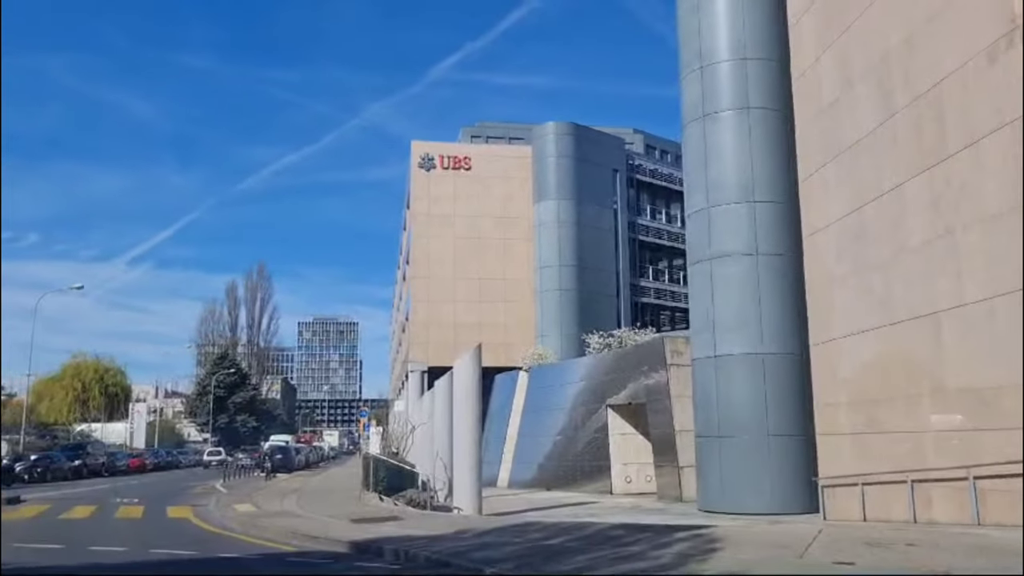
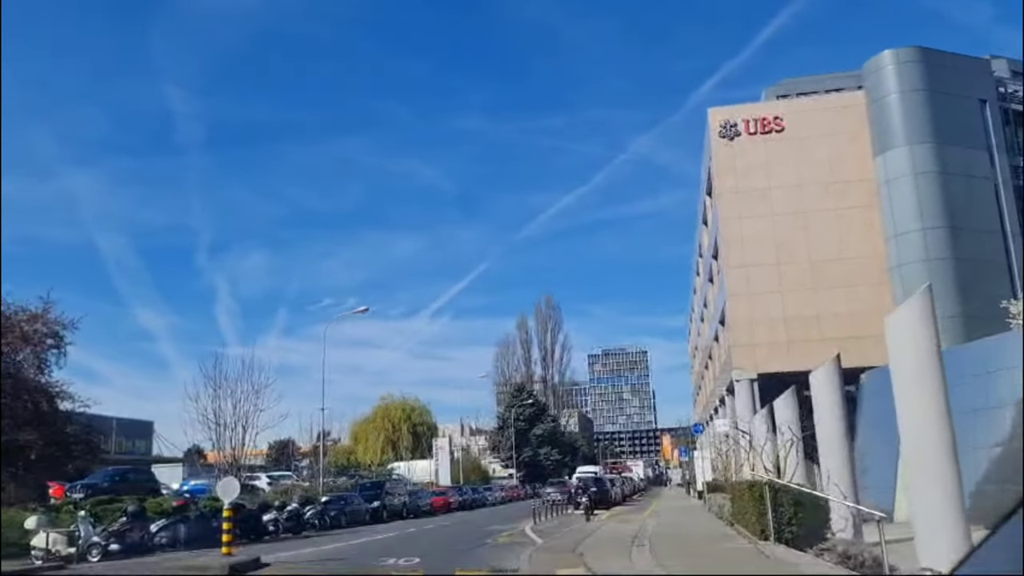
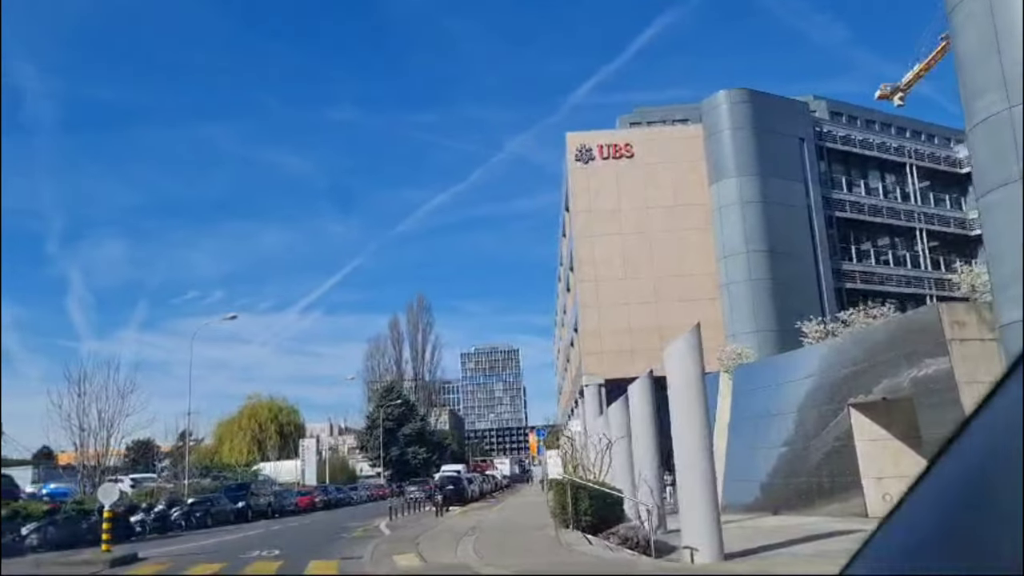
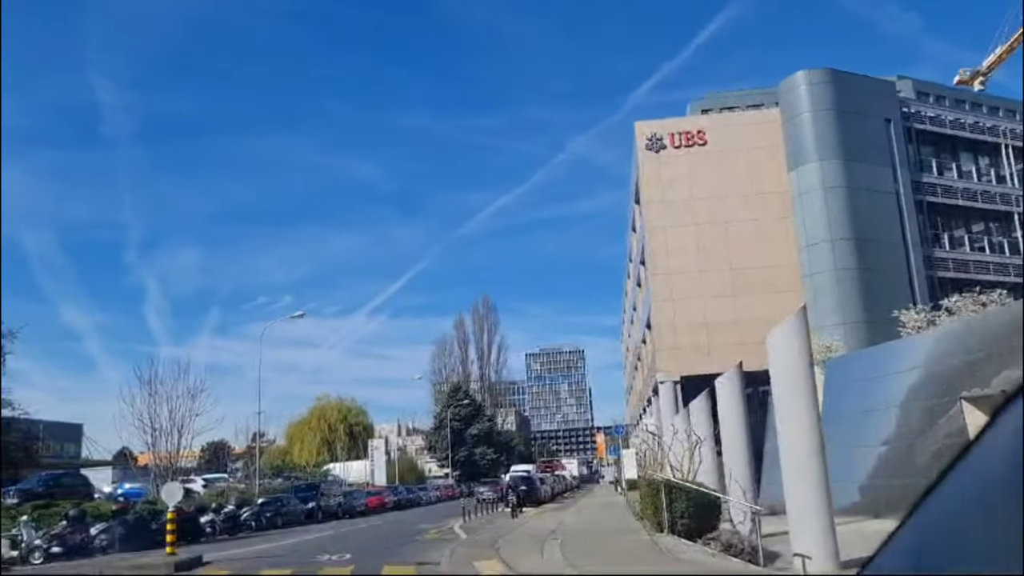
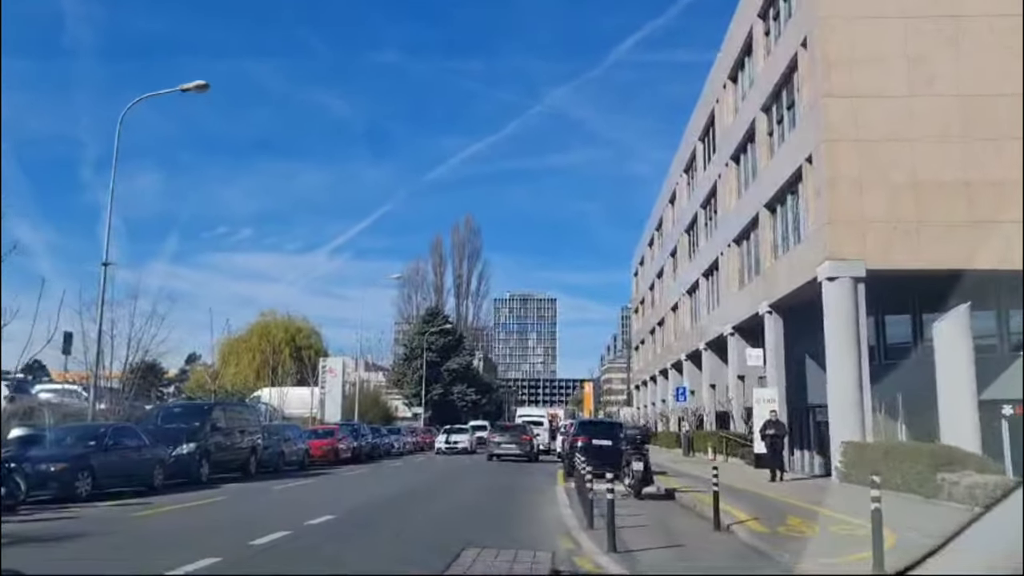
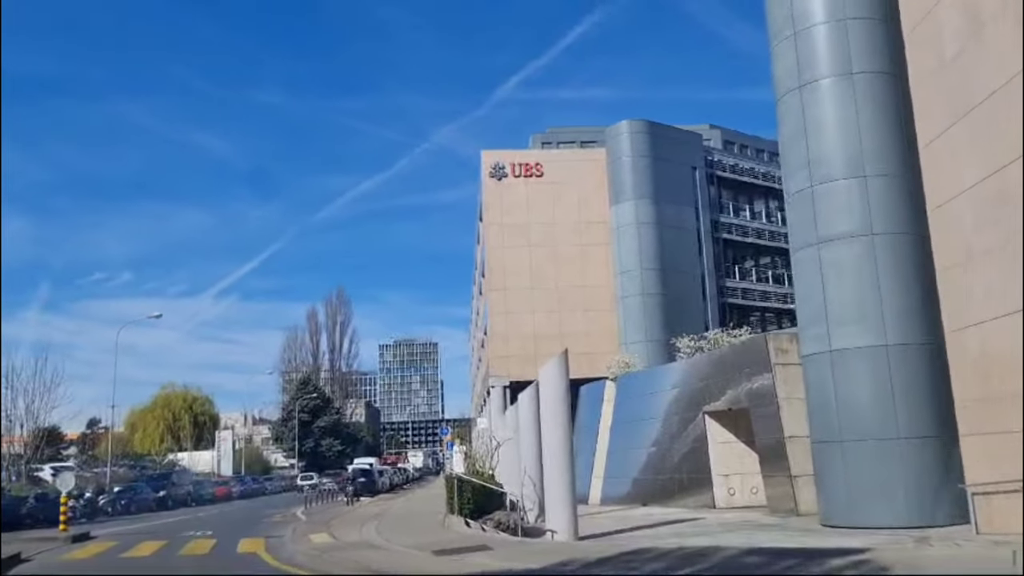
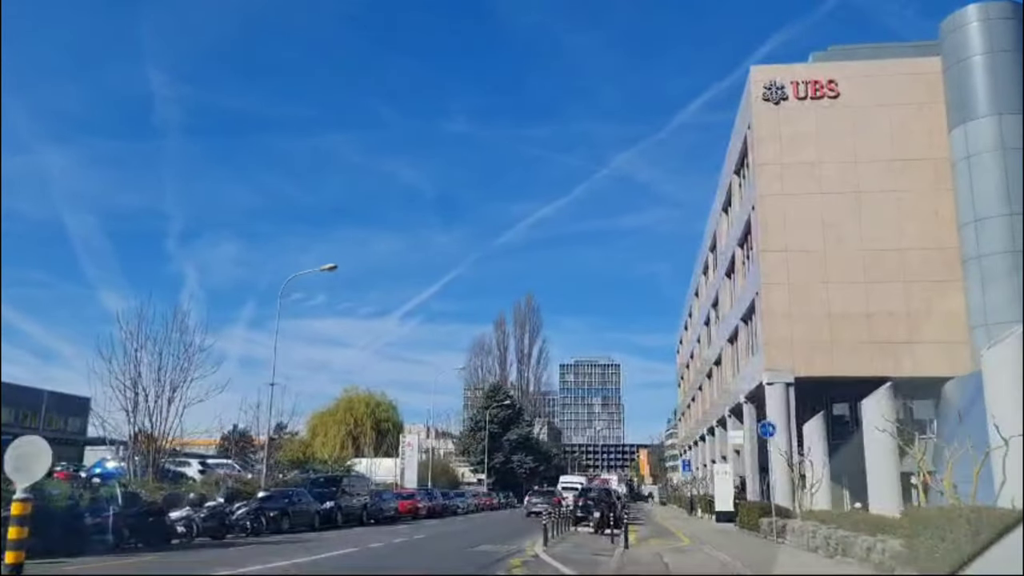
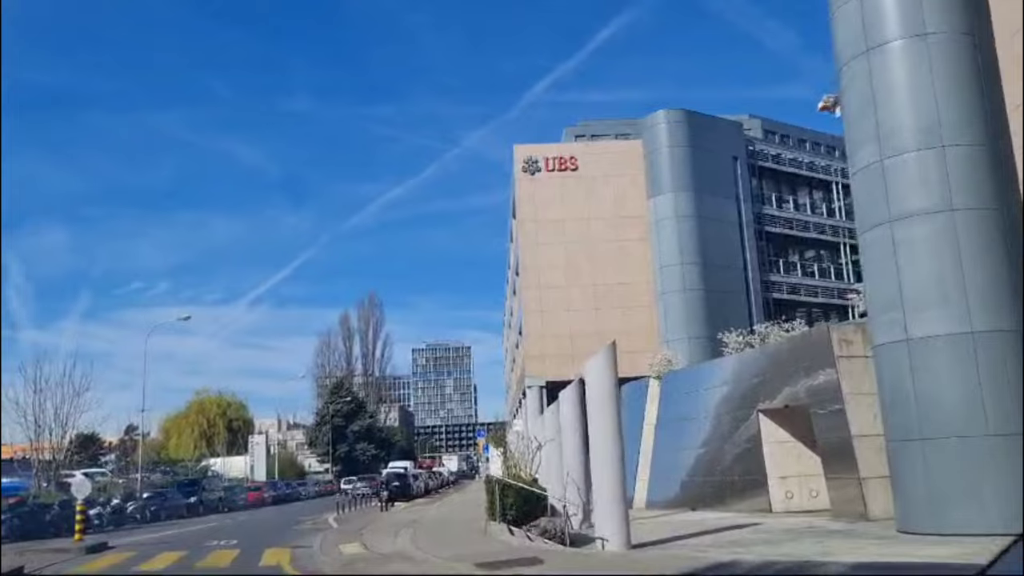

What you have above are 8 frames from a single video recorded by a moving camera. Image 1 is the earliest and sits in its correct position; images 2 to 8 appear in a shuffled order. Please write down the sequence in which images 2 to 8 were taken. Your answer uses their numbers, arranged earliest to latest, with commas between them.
6, 8, 3, 4, 2, 7, 5
